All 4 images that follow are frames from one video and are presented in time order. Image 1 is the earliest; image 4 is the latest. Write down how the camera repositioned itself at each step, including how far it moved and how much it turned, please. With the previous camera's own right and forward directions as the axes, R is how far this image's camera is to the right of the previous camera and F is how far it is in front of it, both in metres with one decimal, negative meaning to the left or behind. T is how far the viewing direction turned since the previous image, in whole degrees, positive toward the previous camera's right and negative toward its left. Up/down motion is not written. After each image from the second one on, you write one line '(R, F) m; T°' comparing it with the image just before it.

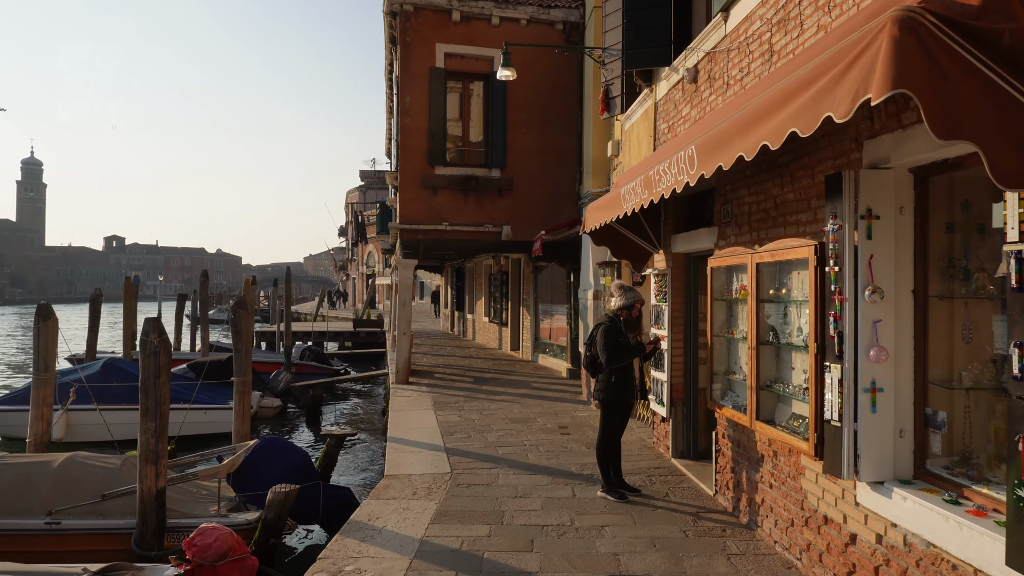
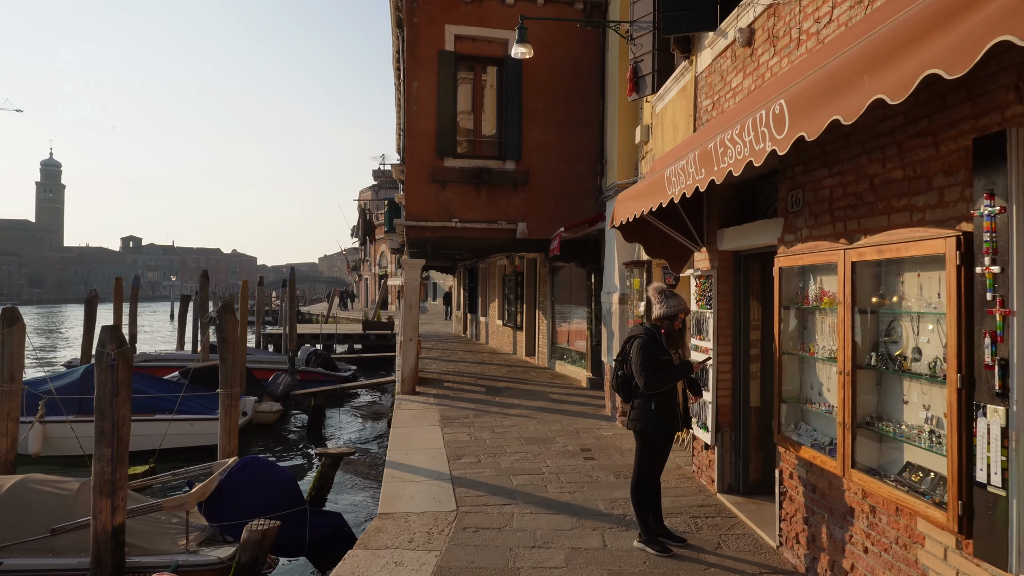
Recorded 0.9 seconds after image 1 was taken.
(0.0, +1.0) m; -1°
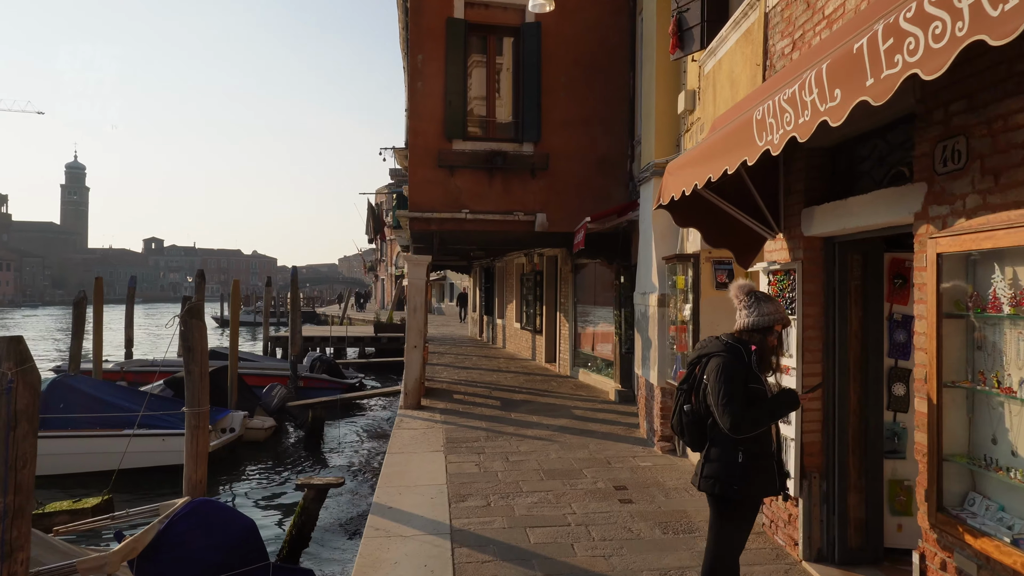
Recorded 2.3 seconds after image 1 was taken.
(0.0, +1.4) m; -2°
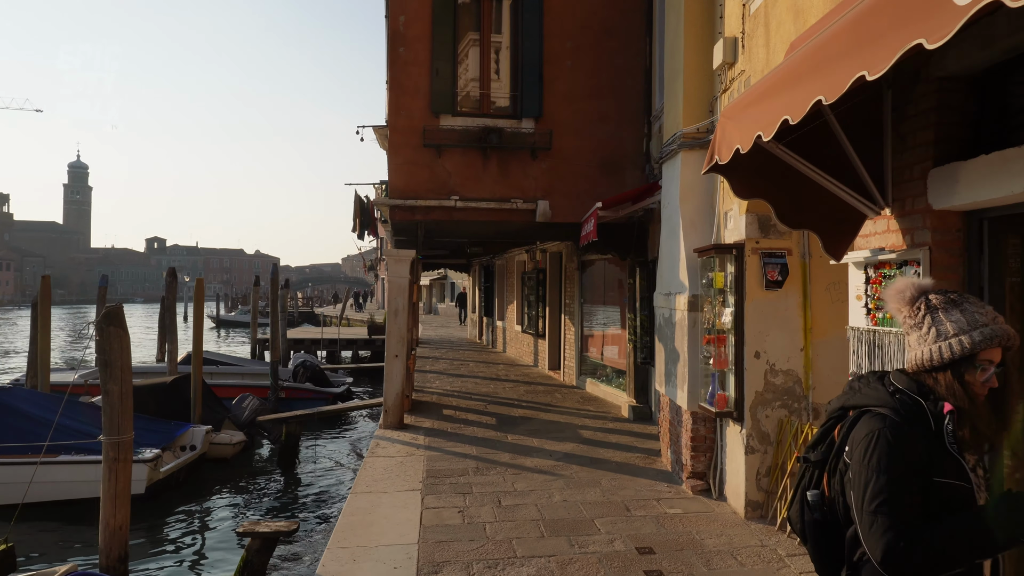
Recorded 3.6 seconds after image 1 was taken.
(+0.1, +1.4) m; 0°
